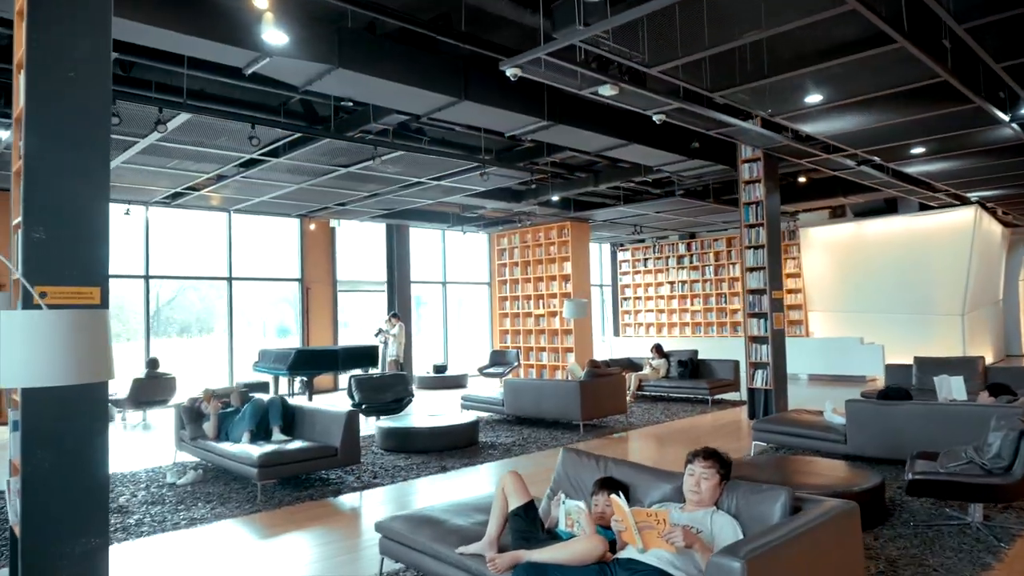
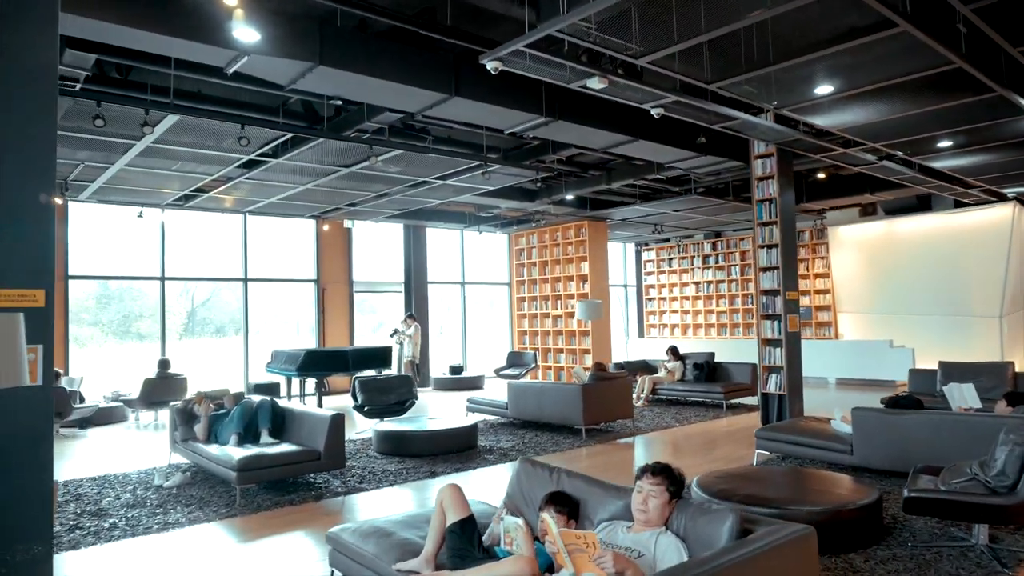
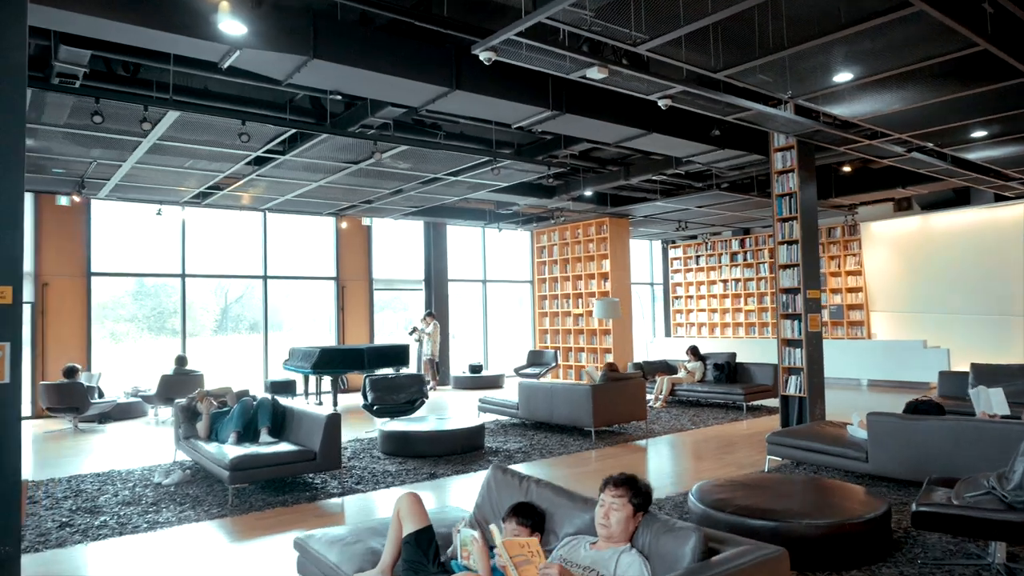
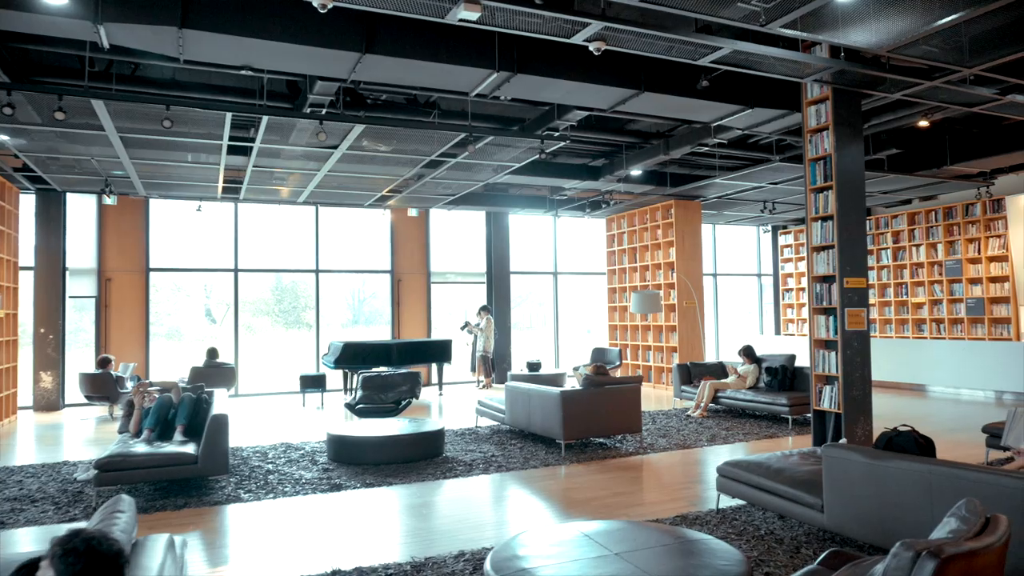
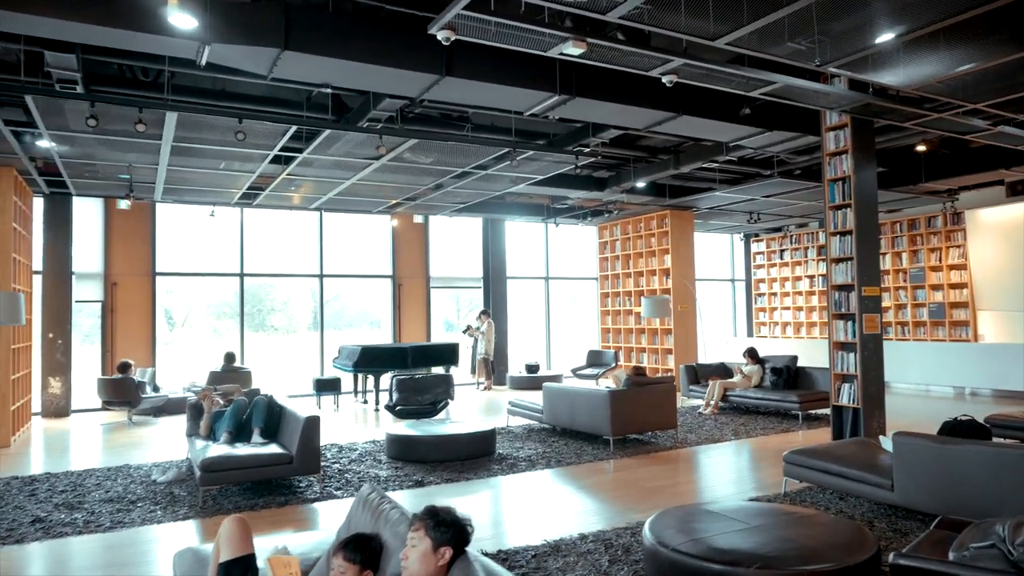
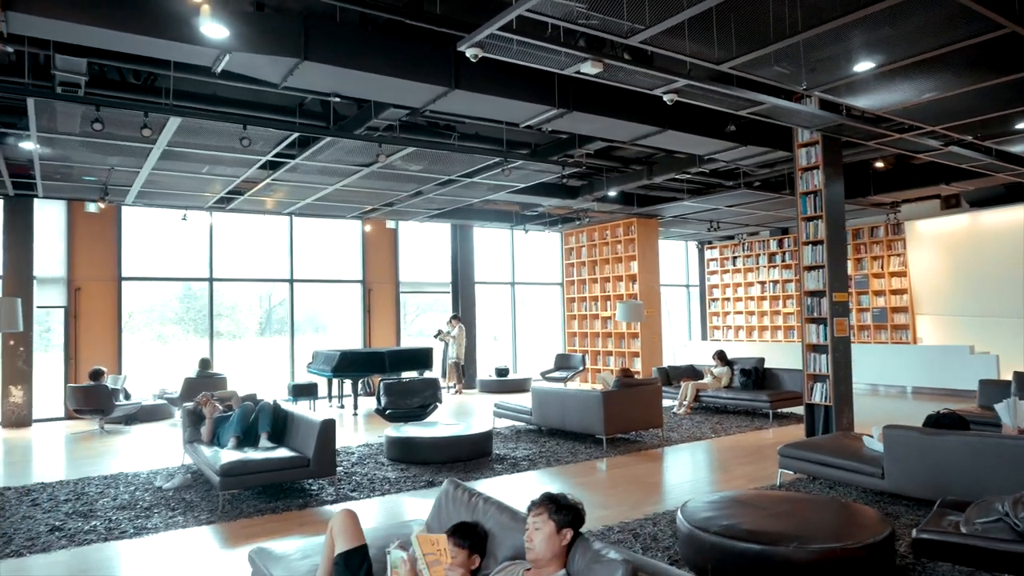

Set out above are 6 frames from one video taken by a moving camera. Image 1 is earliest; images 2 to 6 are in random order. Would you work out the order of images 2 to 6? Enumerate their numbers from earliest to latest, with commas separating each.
2, 3, 6, 5, 4
